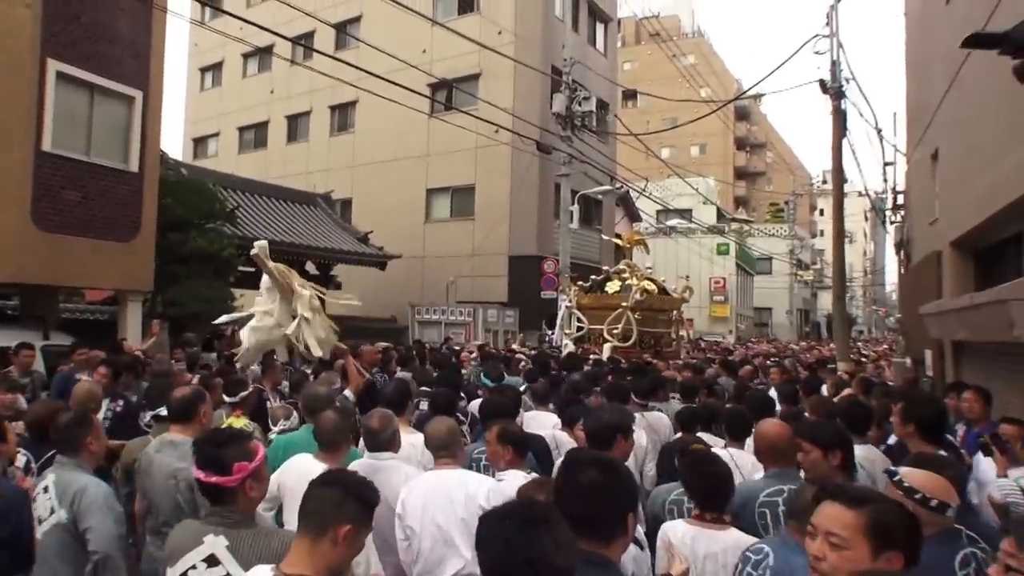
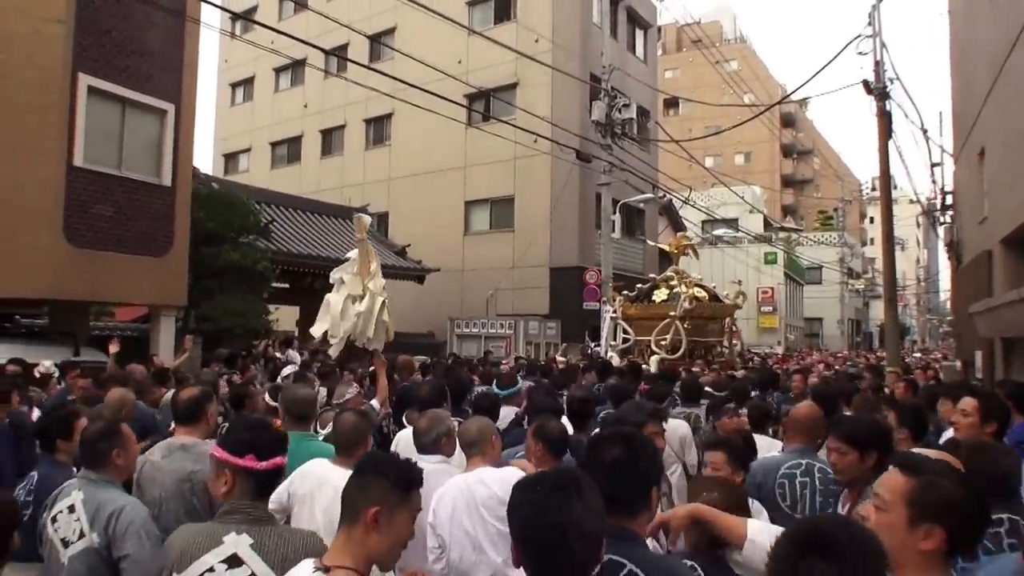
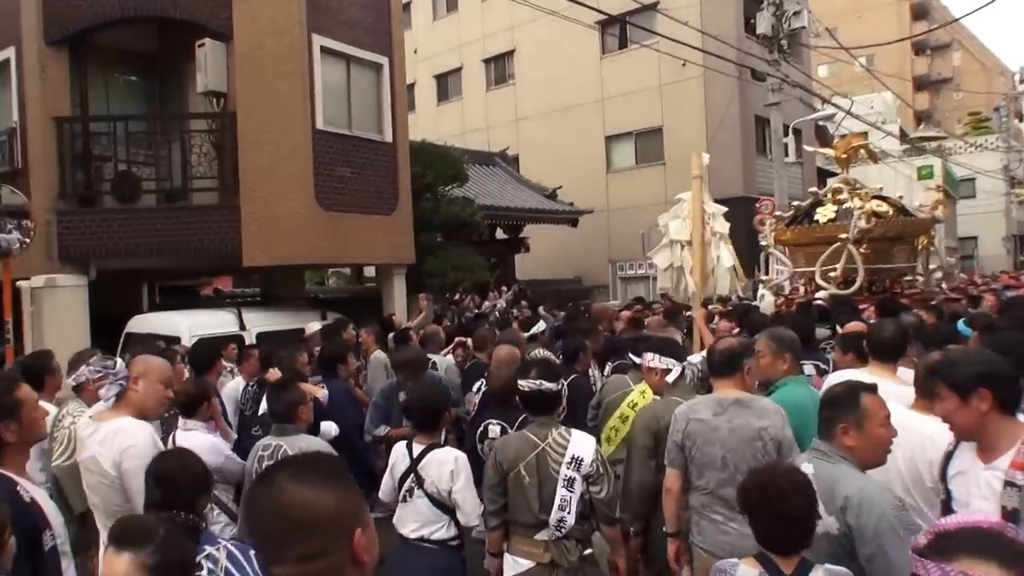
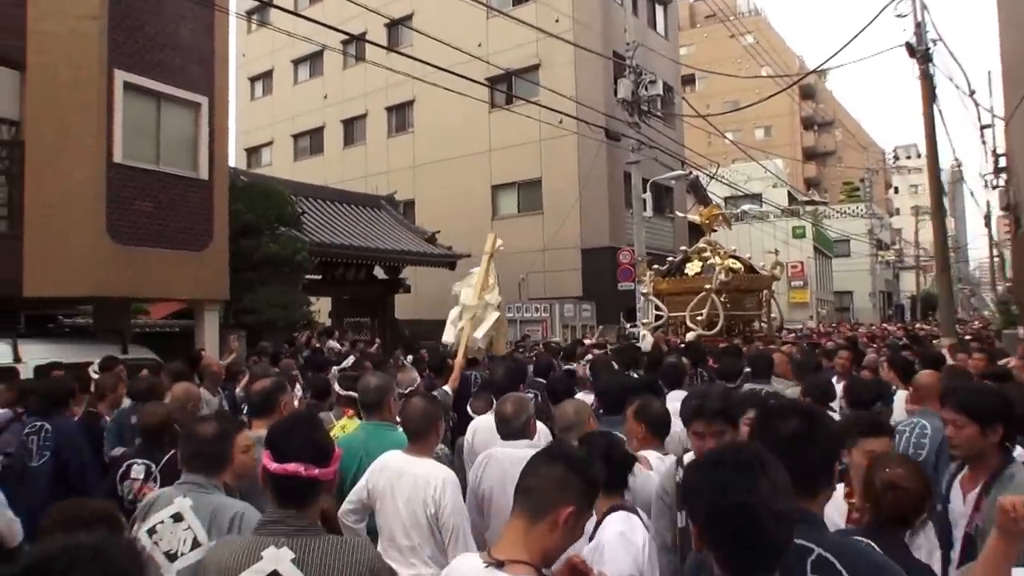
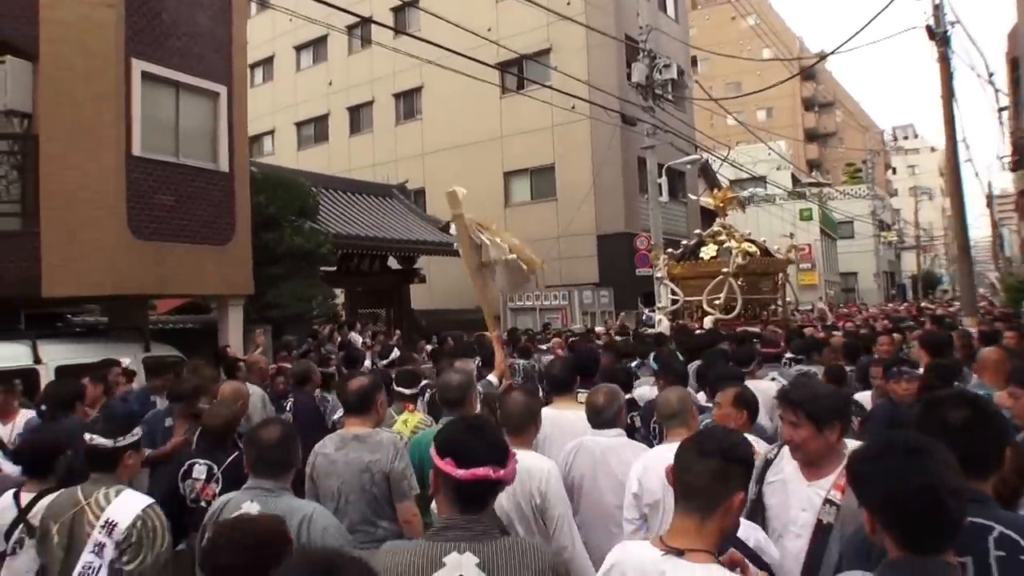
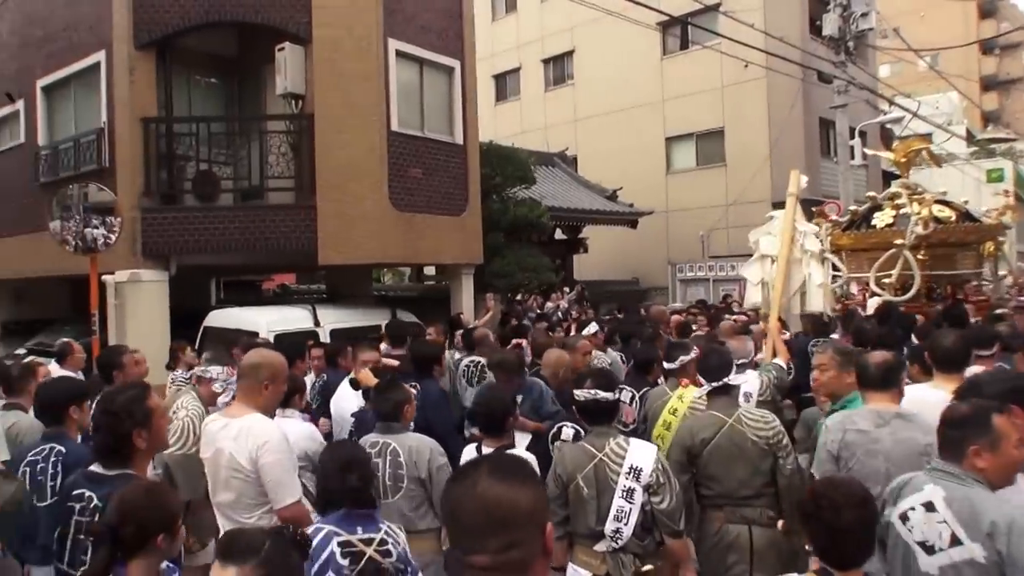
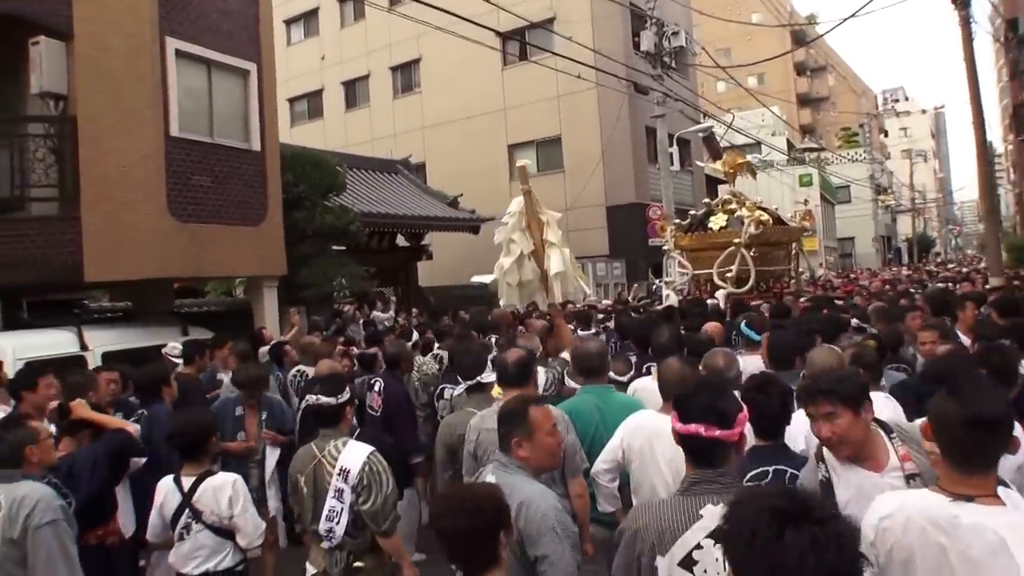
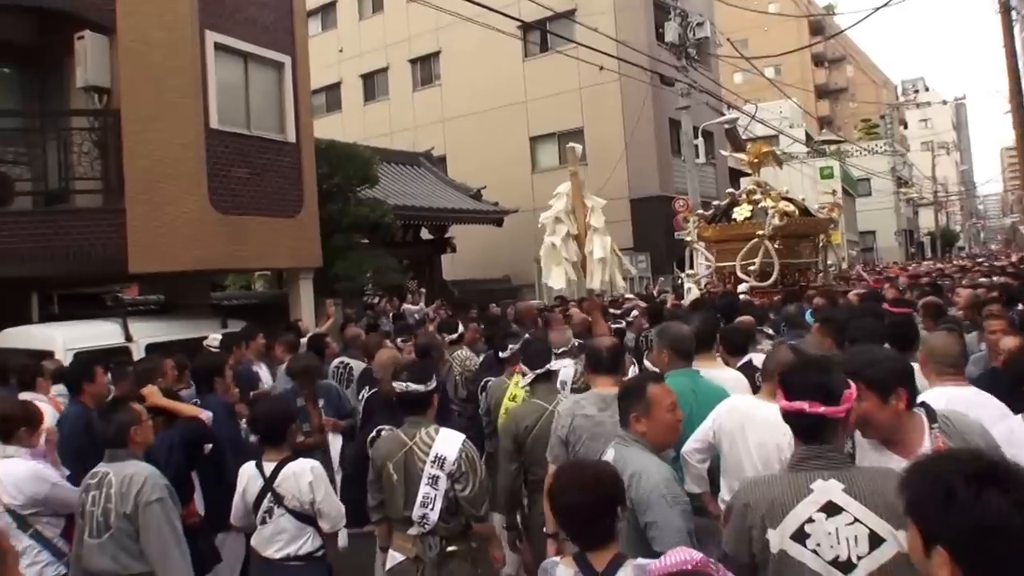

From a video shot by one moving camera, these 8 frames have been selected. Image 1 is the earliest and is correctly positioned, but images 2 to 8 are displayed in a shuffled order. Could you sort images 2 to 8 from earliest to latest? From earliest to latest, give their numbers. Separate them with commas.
2, 4, 5, 7, 8, 3, 6
